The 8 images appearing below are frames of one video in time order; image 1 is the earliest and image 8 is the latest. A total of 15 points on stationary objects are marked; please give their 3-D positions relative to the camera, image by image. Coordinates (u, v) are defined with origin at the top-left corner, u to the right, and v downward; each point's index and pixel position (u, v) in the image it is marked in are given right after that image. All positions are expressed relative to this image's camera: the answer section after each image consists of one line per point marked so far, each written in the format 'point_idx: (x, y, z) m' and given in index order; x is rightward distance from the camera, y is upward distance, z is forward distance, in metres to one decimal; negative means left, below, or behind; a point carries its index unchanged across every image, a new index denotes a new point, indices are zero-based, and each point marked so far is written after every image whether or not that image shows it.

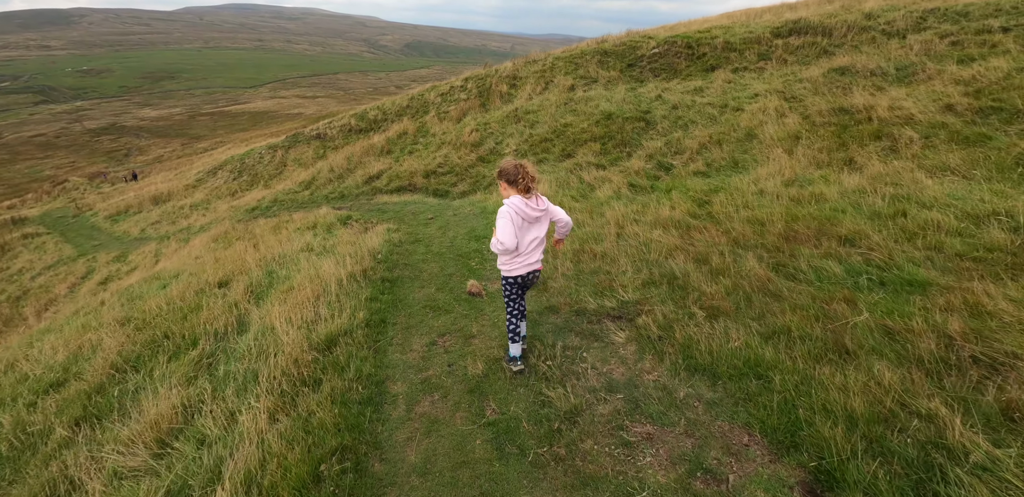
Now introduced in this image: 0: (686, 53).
0: (+6.4, +7.3, +18.2) m
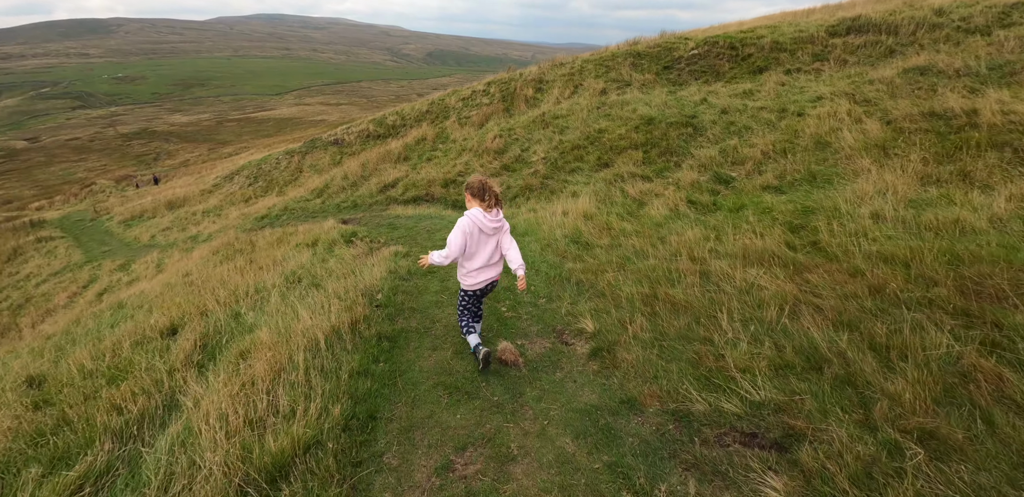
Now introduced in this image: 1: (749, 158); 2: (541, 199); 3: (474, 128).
0: (+7.4, +6.6, +16.6) m
1: (+4.5, +1.8, +9.3) m
2: (+0.6, +0.9, +9.9) m
3: (-1.4, +4.2, +16.9) m
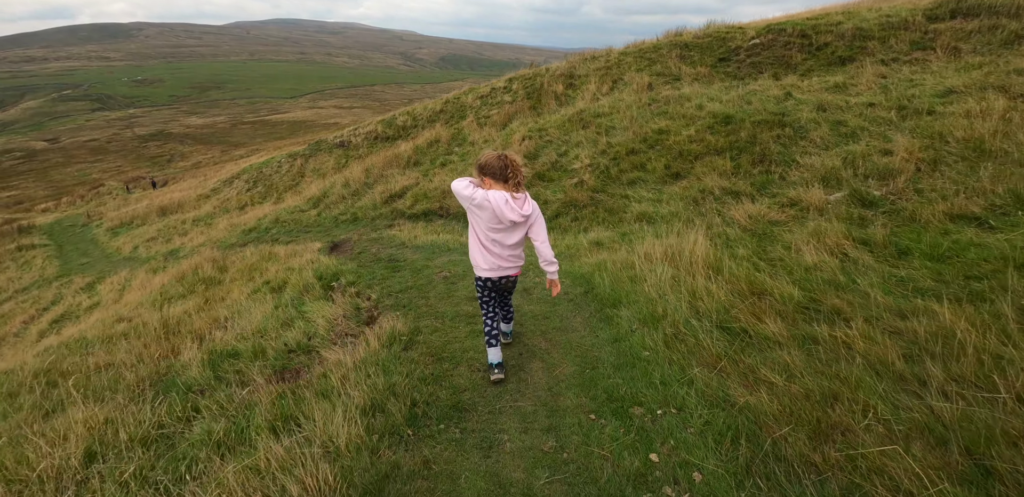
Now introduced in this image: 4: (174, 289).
0: (+8.2, +5.9, +13.9) m
1: (+5.2, +1.1, +6.6) m
2: (+1.3, +0.3, +7.2) m
3: (-0.5, +3.6, +14.3) m
4: (-6.3, -0.8, +9.1) m
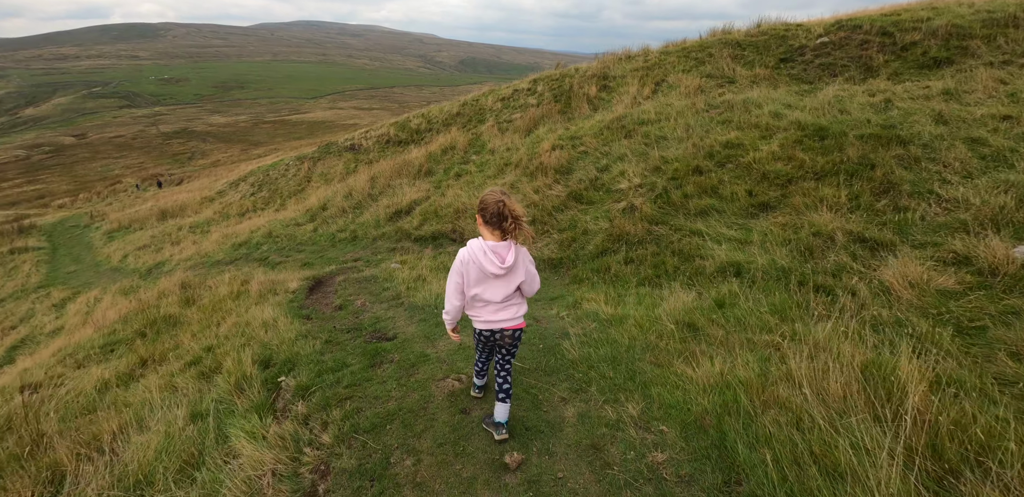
0: (+9.0, +5.0, +11.8) m
1: (+5.6, +0.4, +4.6) m
2: (+1.7, -0.3, +5.3) m
3: (+0.2, +2.9, +12.5) m
4: (-5.9, -1.2, +7.4) m
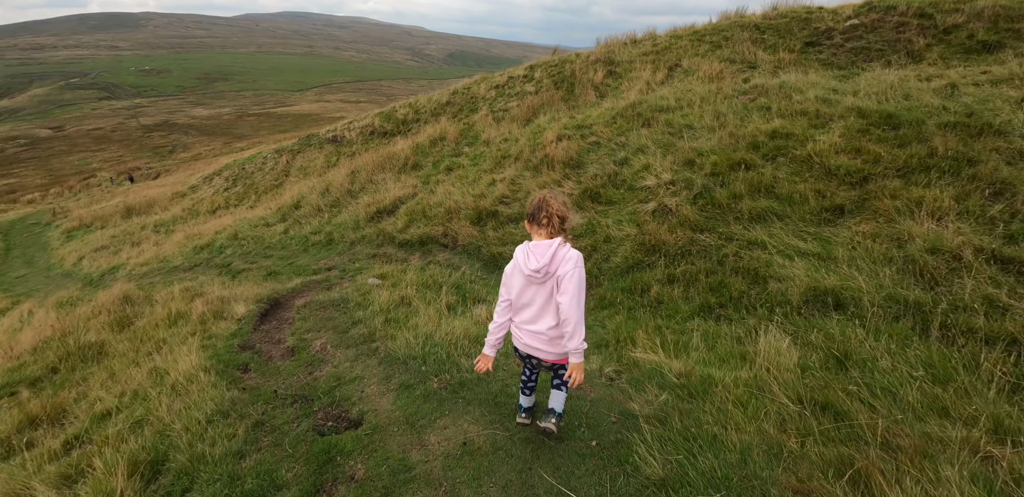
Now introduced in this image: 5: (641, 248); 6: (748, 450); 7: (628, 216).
0: (+8.9, +4.9, +10.6) m
1: (+5.7, +0.2, +3.4) m
2: (+1.8, -0.5, +4.0) m
3: (+0.1, +2.9, +11.1) m
4: (-5.8, -1.4, +5.9) m
5: (+1.4, 0.0, +5.4) m
6: (+1.0, -0.9, +2.1) m
7: (+1.4, +0.4, +6.1) m
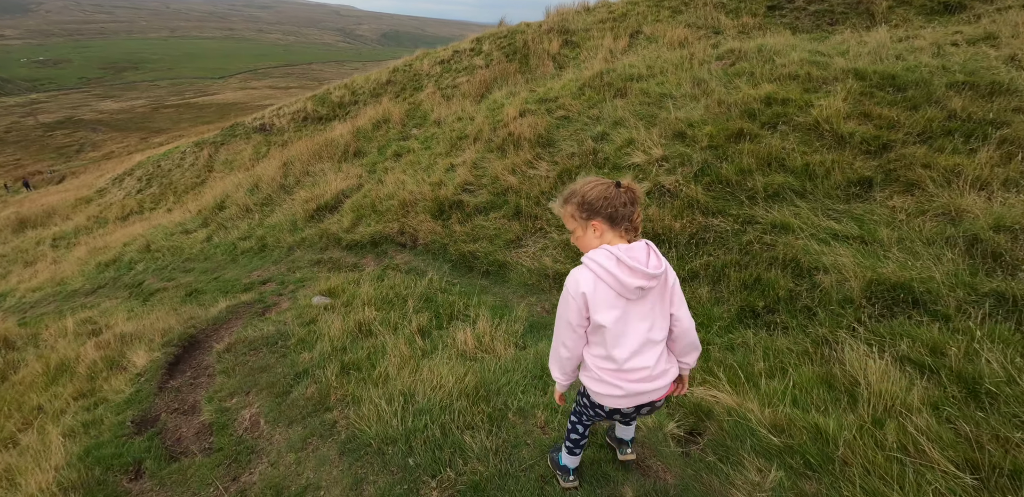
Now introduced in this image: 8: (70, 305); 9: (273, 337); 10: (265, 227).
0: (+7.8, +5.7, +10.3) m
1: (+5.7, +0.6, +3.0) m
2: (+1.8, -0.4, +3.3) m
3: (-0.9, +3.1, +10.0) m
4: (-5.9, -1.8, +4.4) m
5: (+1.2, +0.1, +4.6) m
6: (+1.2, -0.9, +1.3) m
7: (+1.1, +0.5, +5.3) m
8: (-7.3, -0.9, +8.0) m
9: (-1.8, -0.7, +3.6) m
10: (-4.0, +0.3, +7.9) m
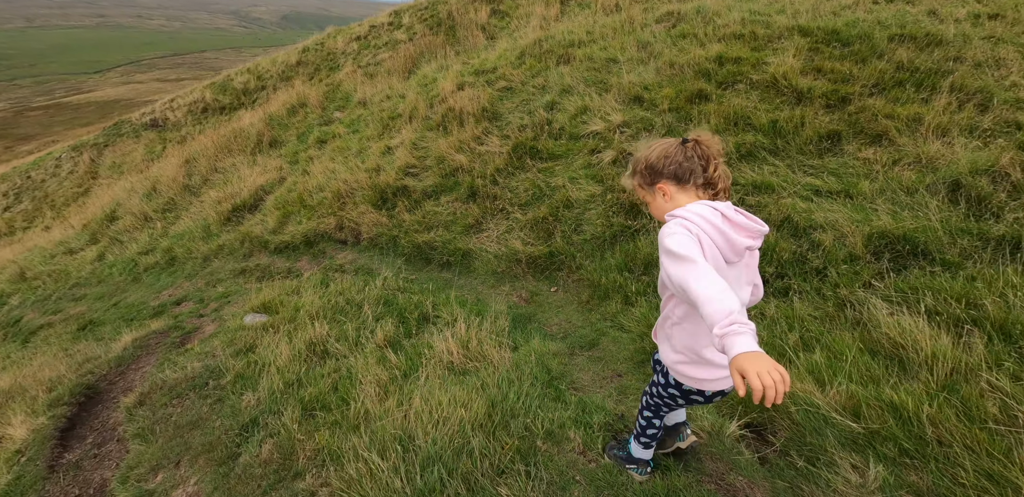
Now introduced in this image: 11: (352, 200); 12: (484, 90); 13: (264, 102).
0: (+6.0, +6.8, +10.6) m
1: (+5.5, +1.2, +3.2) m
2: (+1.7, -0.1, +3.0) m
3: (-2.2, +3.2, +9.2) m
4: (-5.9, -2.2, +3.1) m
5: (+0.9, +0.3, +4.2) m
6: (+1.5, -0.8, +1.0) m
7: (+0.7, +0.8, +4.9) m
8: (-7.8, -1.4, +6.5) m
9: (-1.8, -0.8, +2.9) m
10: (-4.7, +0.1, +6.8) m
11: (-1.9, +0.5, +5.8) m
12: (-0.4, +2.2, +6.8) m
13: (-5.5, +3.3, +10.9) m
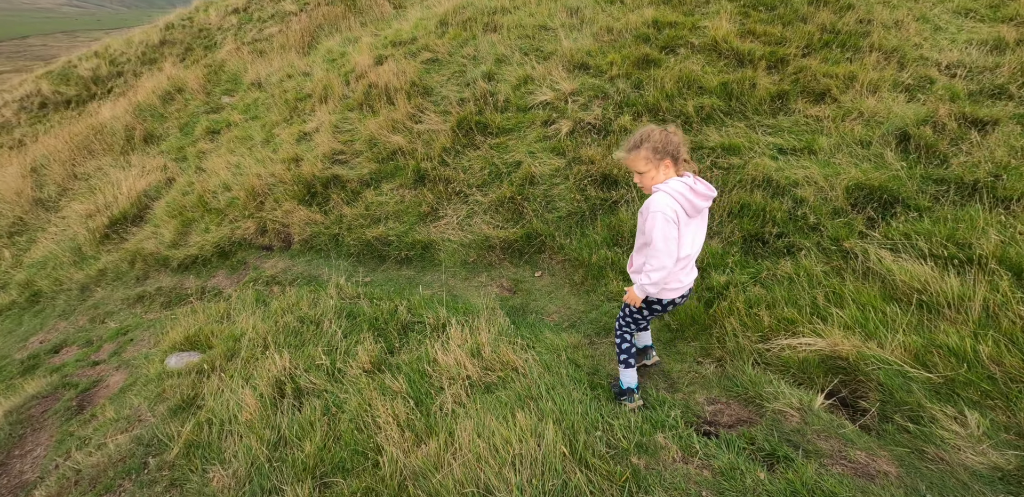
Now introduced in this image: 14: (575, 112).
0: (+3.7, +7.7, +10.8) m
1: (+5.2, +1.9, +3.8) m
2: (+1.7, +0.1, +2.9) m
3: (-3.6, +3.2, +8.0) m
4: (-5.5, -2.8, +1.7) m
5: (+0.7, +0.5, +3.9) m
6: (+1.9, -0.6, +0.9) m
7: (+0.3, +1.0, +4.5) m
8: (-8.1, -2.1, +4.6) m
9: (-1.7, -0.9, +2.1) m
10: (-5.3, -0.2, +5.4) m
11: (-2.4, +0.5, +5.0) m
12: (-1.3, +2.3, +6.1) m
13: (-7.2, +2.9, +9.1) m
14: (+0.6, +1.3, +4.6) m
